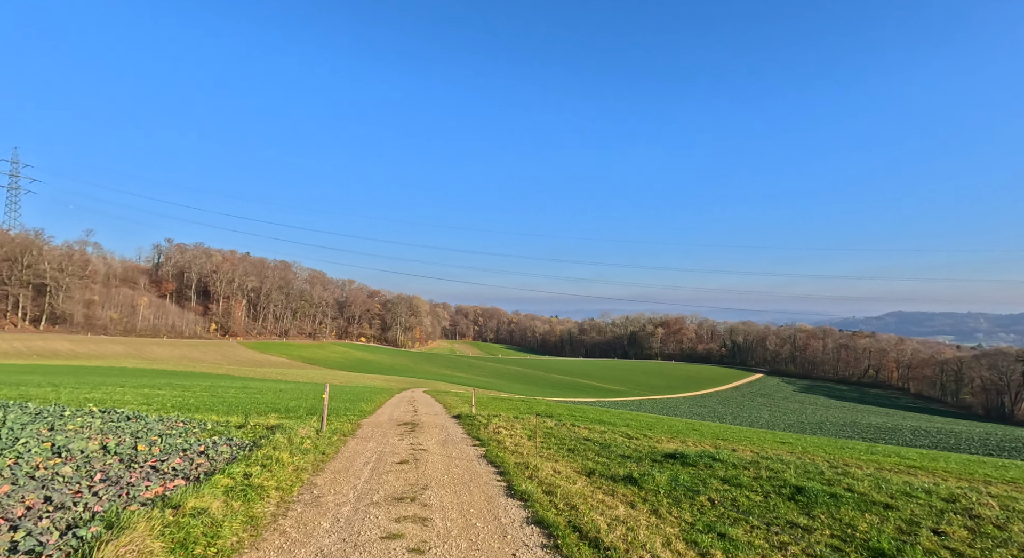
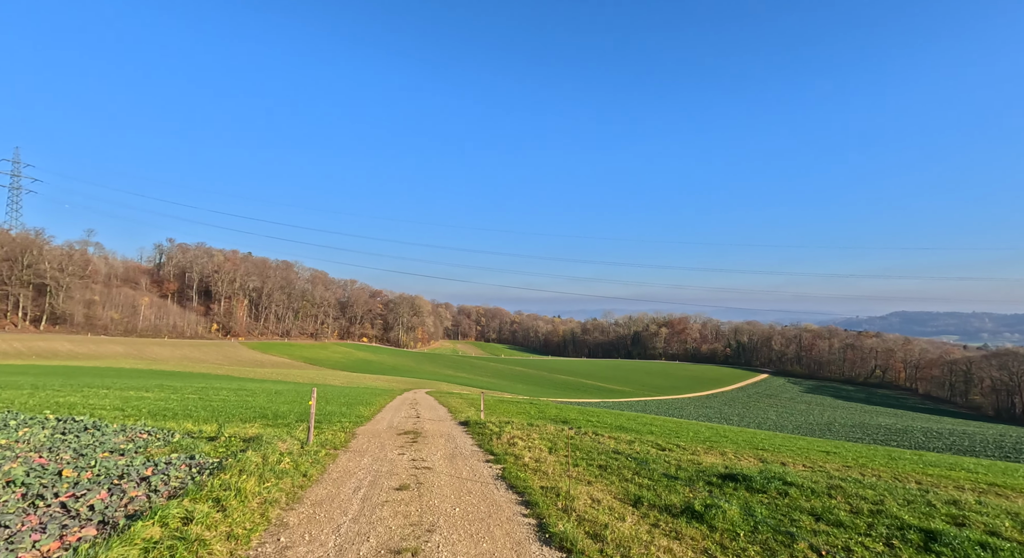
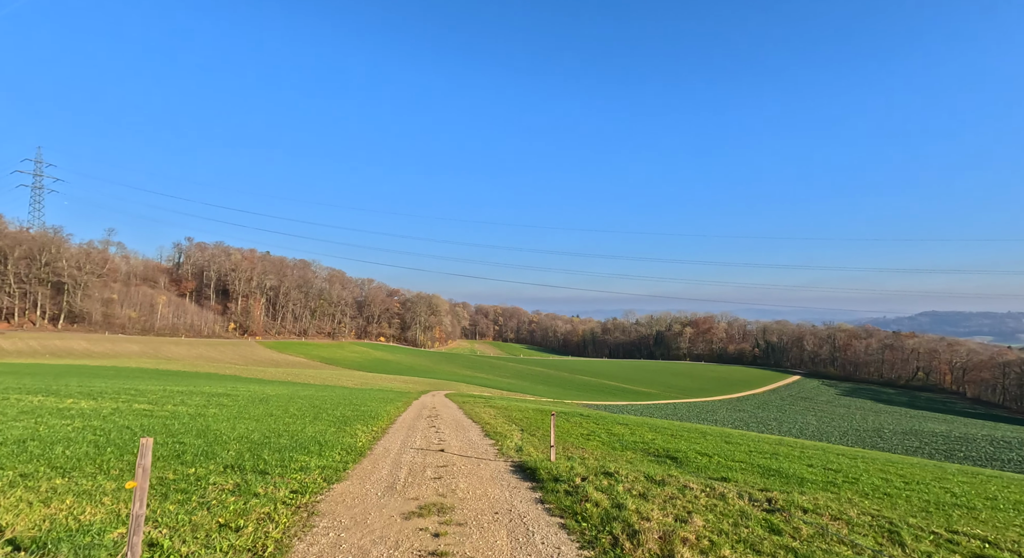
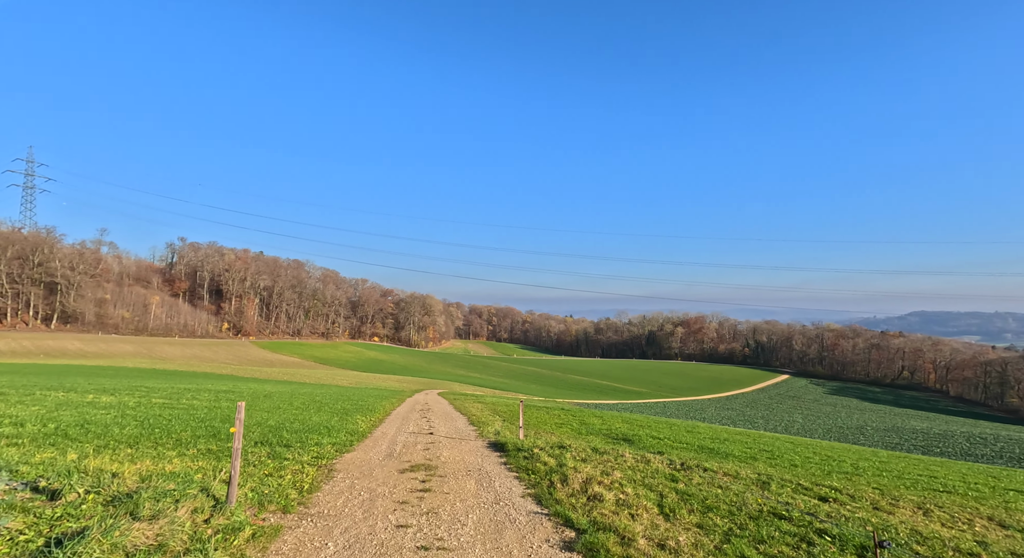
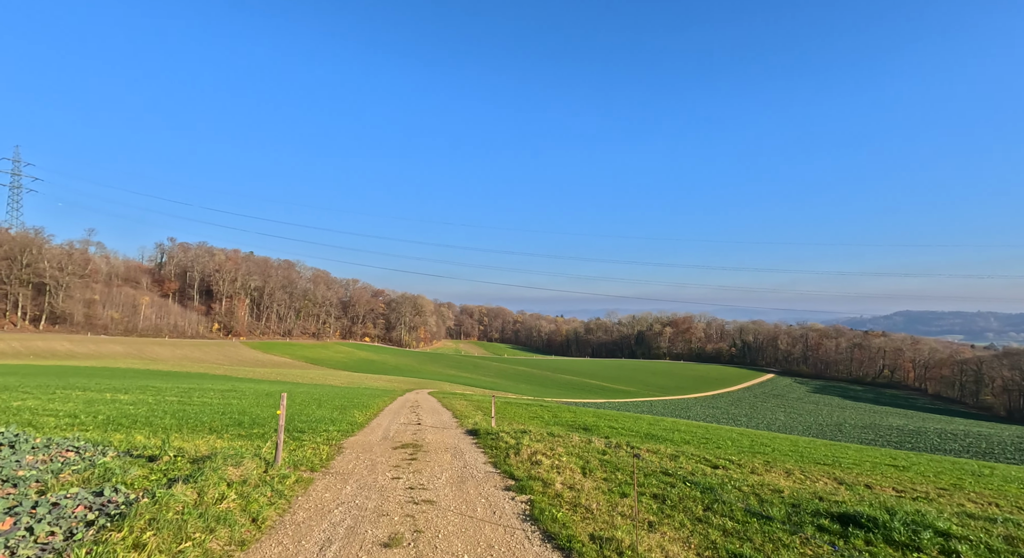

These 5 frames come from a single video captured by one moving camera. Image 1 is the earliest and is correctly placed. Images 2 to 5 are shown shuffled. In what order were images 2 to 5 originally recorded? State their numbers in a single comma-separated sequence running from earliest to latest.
2, 5, 4, 3
